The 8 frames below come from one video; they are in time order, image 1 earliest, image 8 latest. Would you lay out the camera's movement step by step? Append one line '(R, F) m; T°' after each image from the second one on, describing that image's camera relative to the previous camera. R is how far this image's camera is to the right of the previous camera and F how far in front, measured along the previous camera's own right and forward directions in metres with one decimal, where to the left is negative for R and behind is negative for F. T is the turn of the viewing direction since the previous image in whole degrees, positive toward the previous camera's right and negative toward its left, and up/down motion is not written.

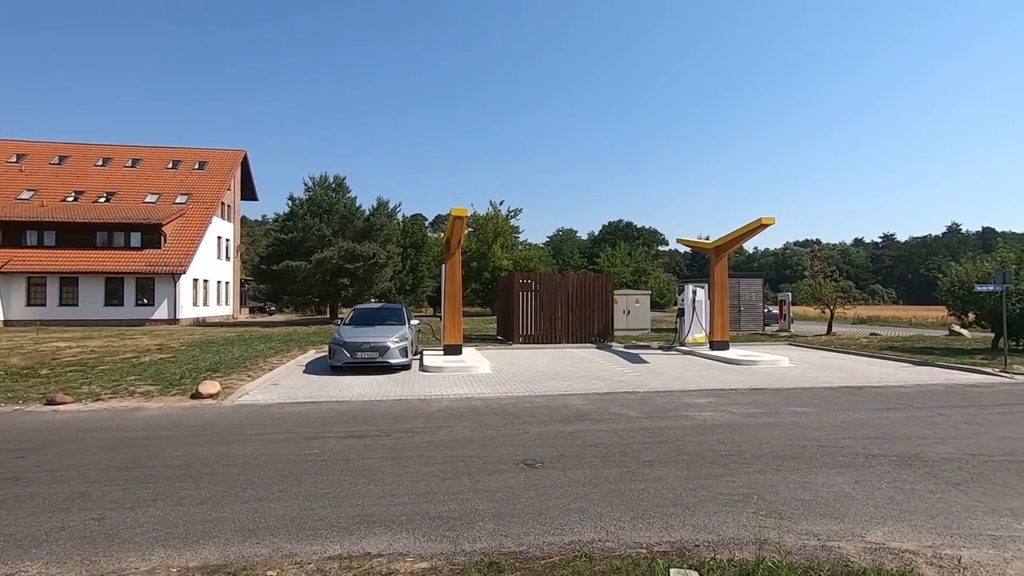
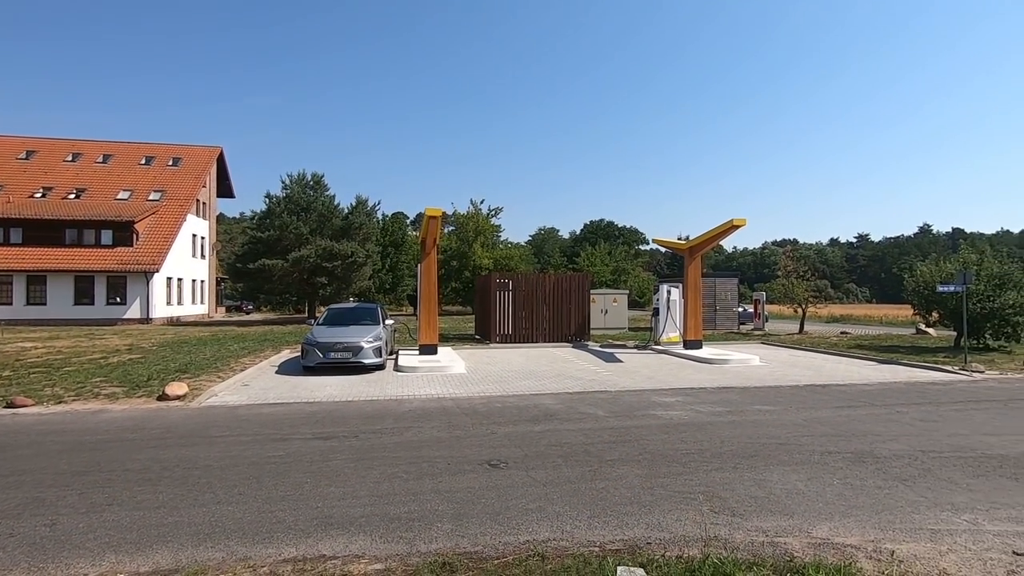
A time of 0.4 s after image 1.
(+0.2, -0.1) m; +2°
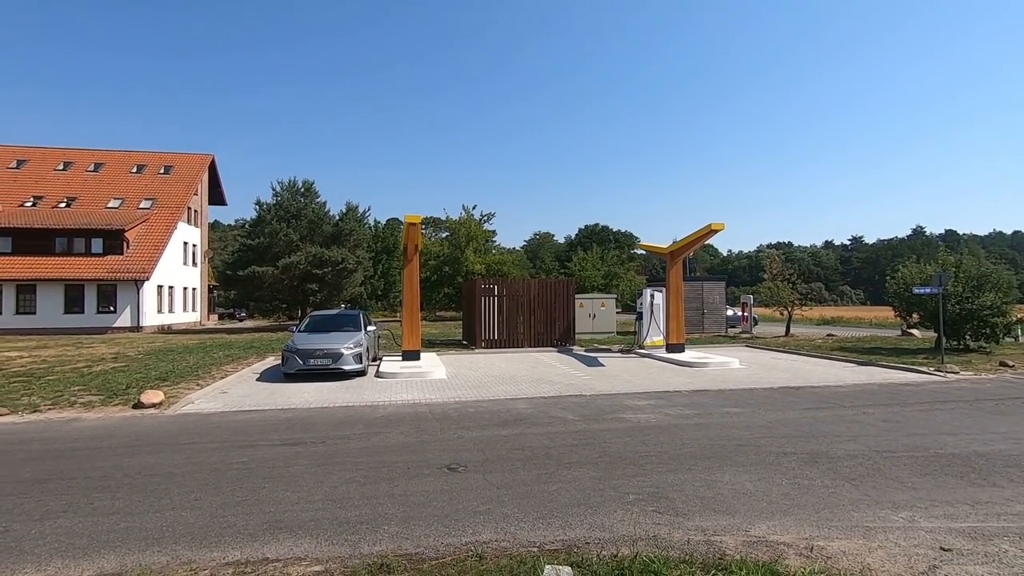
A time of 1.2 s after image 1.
(+0.5, -0.1) m; 0°
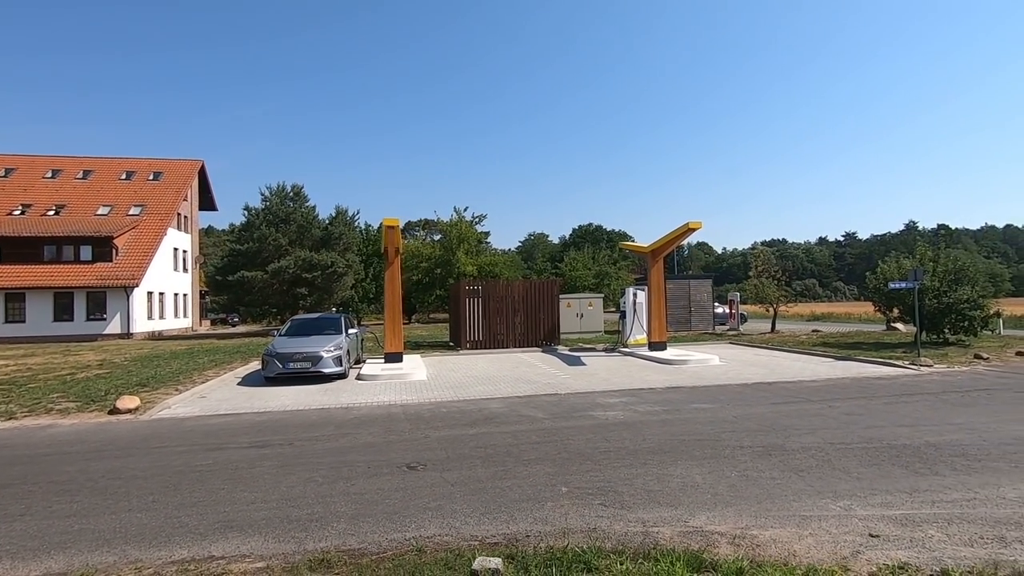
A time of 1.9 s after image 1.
(+0.5, -0.1) m; 0°
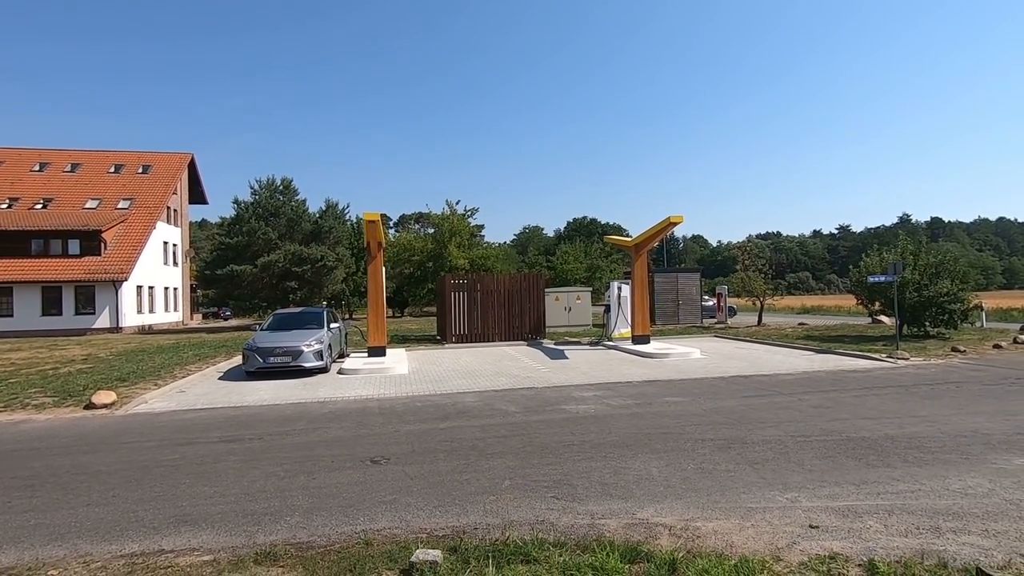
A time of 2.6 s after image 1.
(+0.4, -0.1) m; 0°
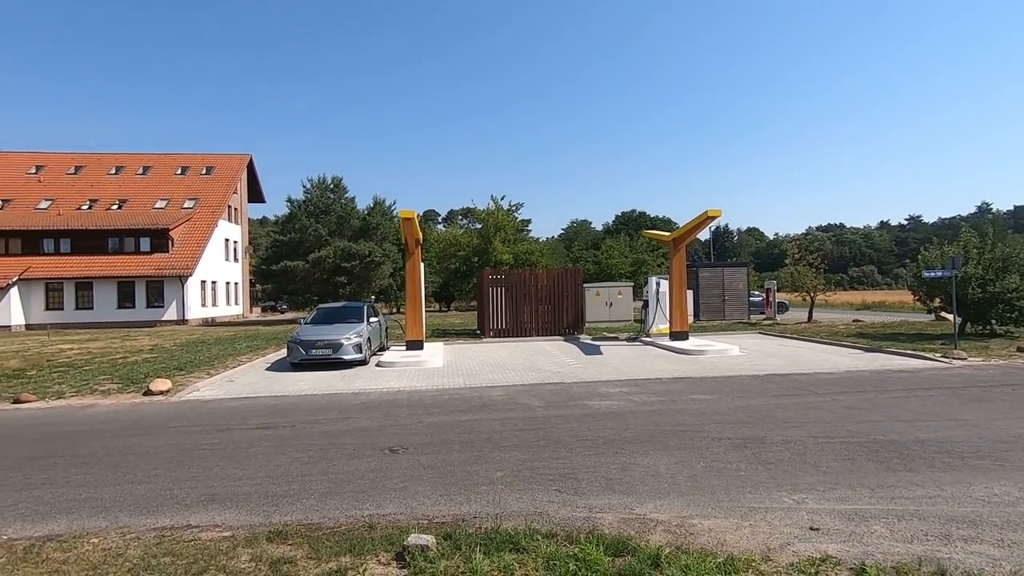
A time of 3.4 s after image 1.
(+0.5, -0.1) m; -5°
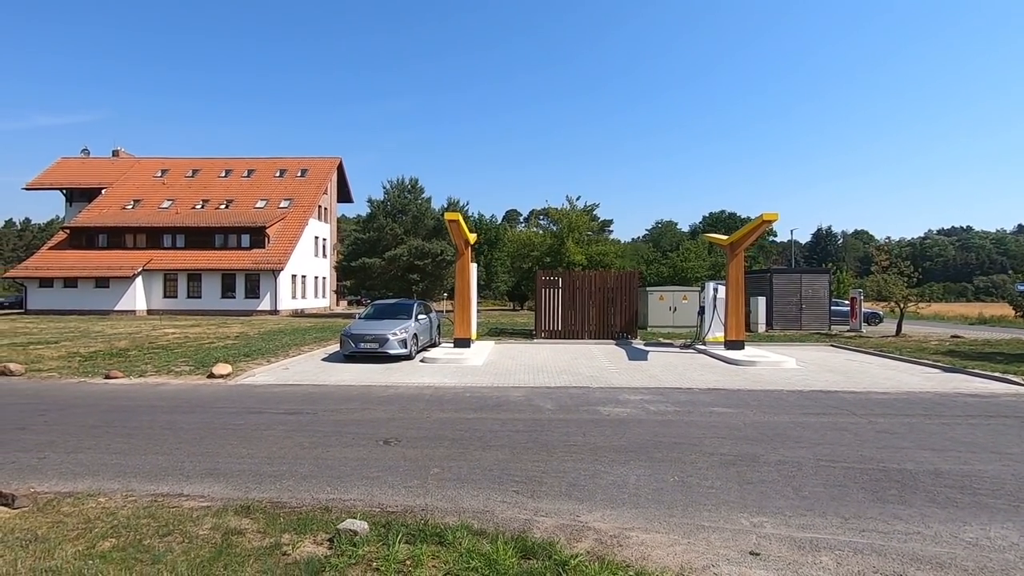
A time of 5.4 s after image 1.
(+1.3, -0.1) m; -9°
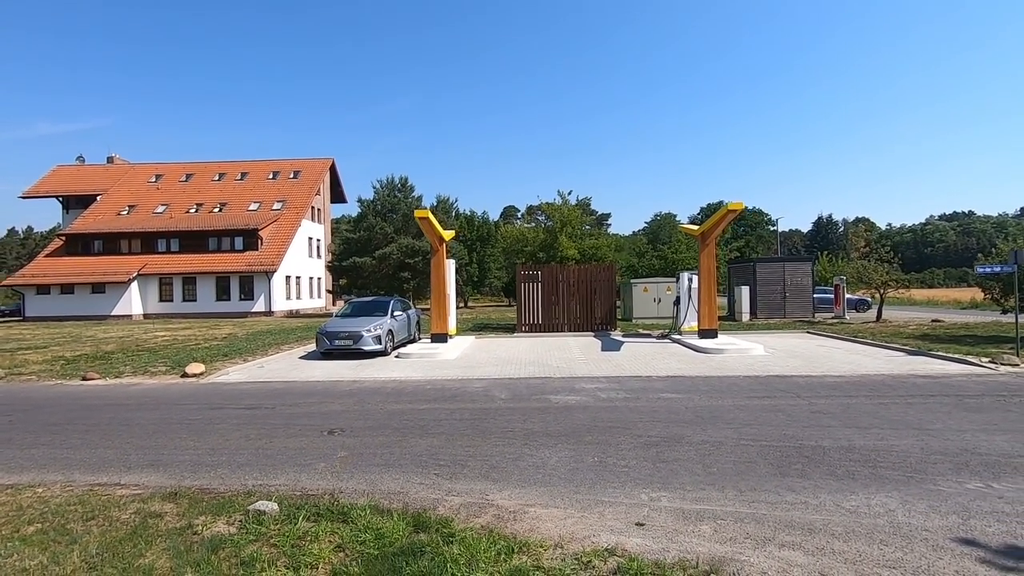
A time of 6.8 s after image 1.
(+1.0, -0.3) m; 0°
